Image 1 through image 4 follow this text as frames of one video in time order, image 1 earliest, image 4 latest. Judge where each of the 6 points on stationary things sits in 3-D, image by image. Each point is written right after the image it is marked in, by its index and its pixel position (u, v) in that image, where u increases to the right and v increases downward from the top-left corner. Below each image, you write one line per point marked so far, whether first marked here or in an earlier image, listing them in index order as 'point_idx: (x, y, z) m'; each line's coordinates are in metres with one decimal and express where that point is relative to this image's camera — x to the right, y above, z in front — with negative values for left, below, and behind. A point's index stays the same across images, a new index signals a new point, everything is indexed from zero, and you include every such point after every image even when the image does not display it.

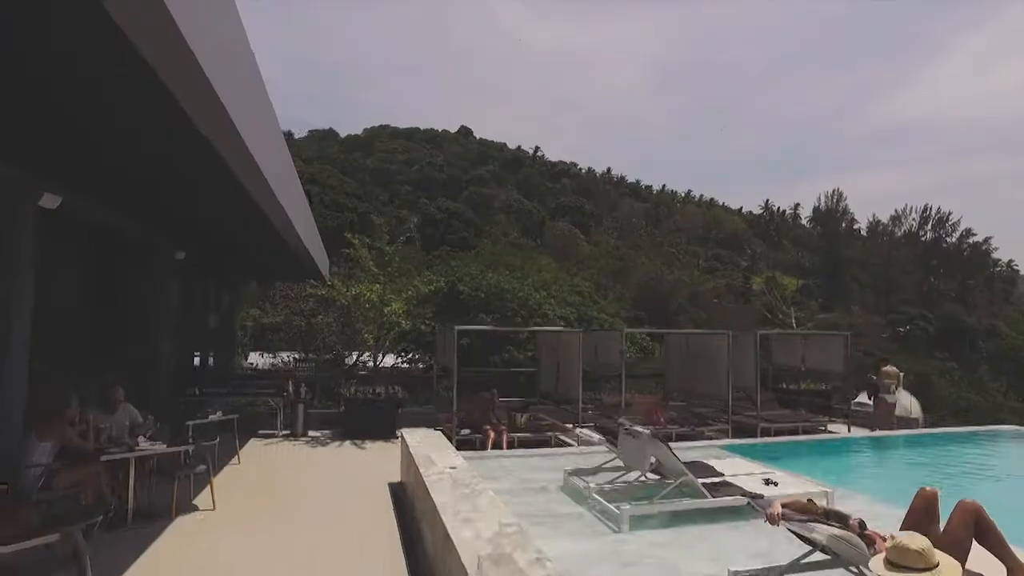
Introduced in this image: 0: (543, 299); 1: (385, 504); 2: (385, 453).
0: (+0.9, -0.3, +18.9) m
1: (-1.3, -2.1, +6.6) m
2: (-2.0, -2.3, +9.9) m
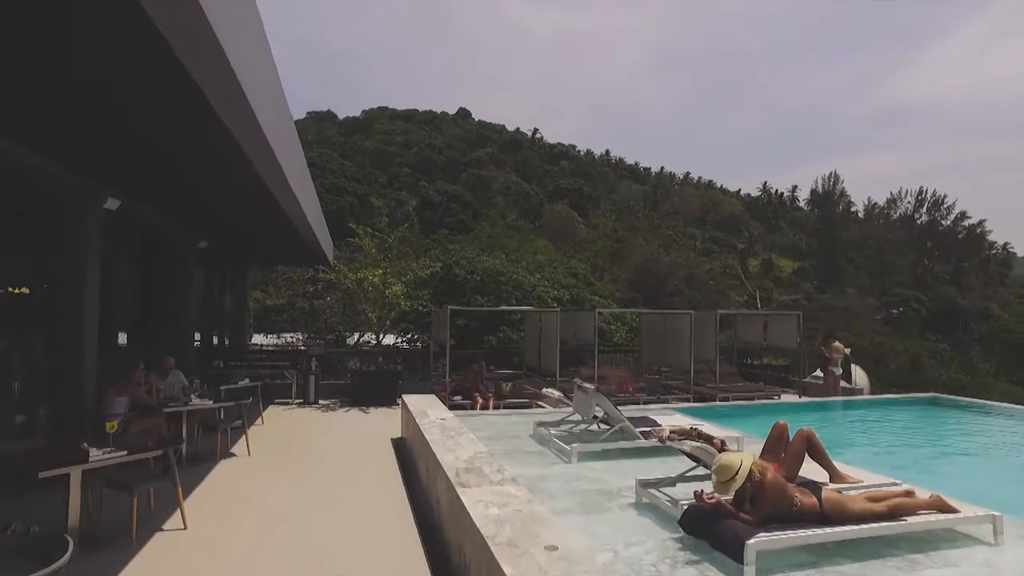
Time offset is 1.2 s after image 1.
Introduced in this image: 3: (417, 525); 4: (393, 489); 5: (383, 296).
0: (+0.8, +0.2, +19.5) m
1: (-1.4, -1.9, +7.3) m
2: (-2.1, -2.1, +10.6) m
3: (-0.7, -1.9, +5.2) m
4: (-1.1, -1.9, +6.0) m
5: (-3.1, -0.2, +15.4) m
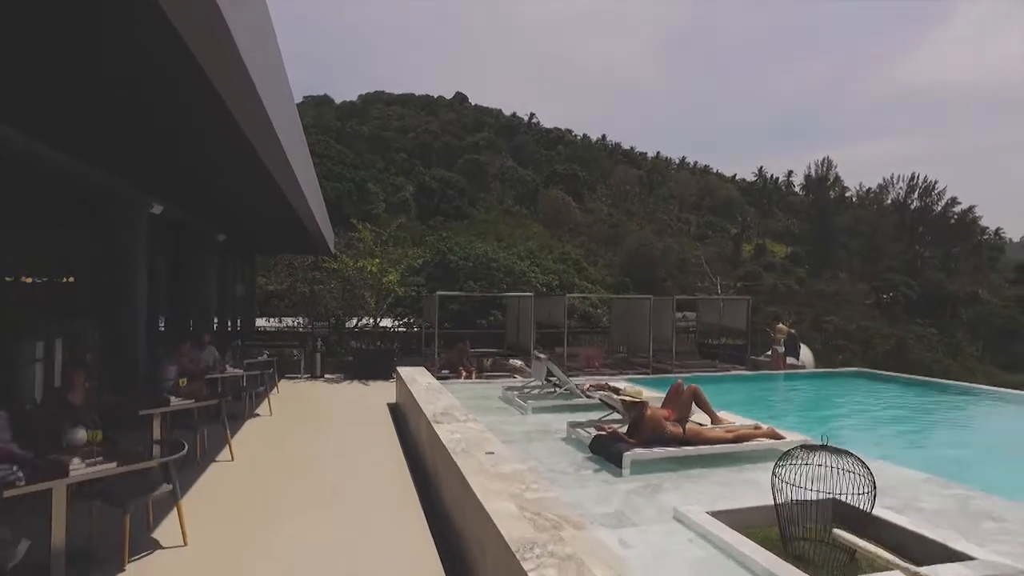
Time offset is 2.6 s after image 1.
0: (+0.5, +0.6, +20.3) m
1: (-1.6, -1.8, +8.1) m
2: (-2.3, -1.8, +11.4) m
3: (-0.9, -1.8, +6.0) m
4: (-1.3, -1.8, +6.8) m
5: (-3.3, +0.1, +16.1) m
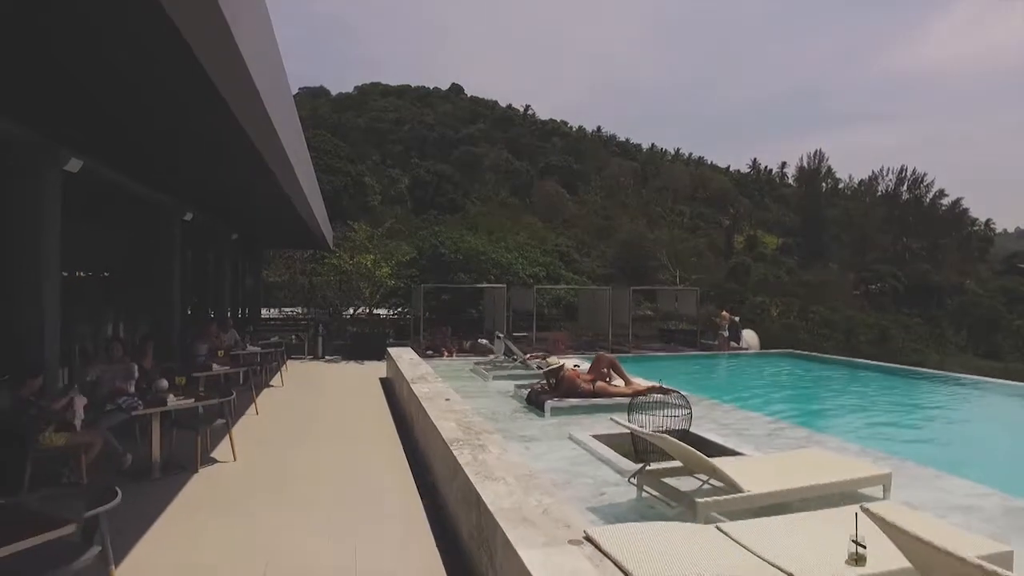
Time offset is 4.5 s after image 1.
0: (+0.2, +0.9, +21.1) m
1: (-1.8, -1.7, +9.0) m
2: (-2.6, -1.7, +12.3) m
3: (-1.2, -1.7, +6.9) m
4: (-1.5, -1.7, +7.7) m
5: (-3.6, +0.4, +17.0) m
